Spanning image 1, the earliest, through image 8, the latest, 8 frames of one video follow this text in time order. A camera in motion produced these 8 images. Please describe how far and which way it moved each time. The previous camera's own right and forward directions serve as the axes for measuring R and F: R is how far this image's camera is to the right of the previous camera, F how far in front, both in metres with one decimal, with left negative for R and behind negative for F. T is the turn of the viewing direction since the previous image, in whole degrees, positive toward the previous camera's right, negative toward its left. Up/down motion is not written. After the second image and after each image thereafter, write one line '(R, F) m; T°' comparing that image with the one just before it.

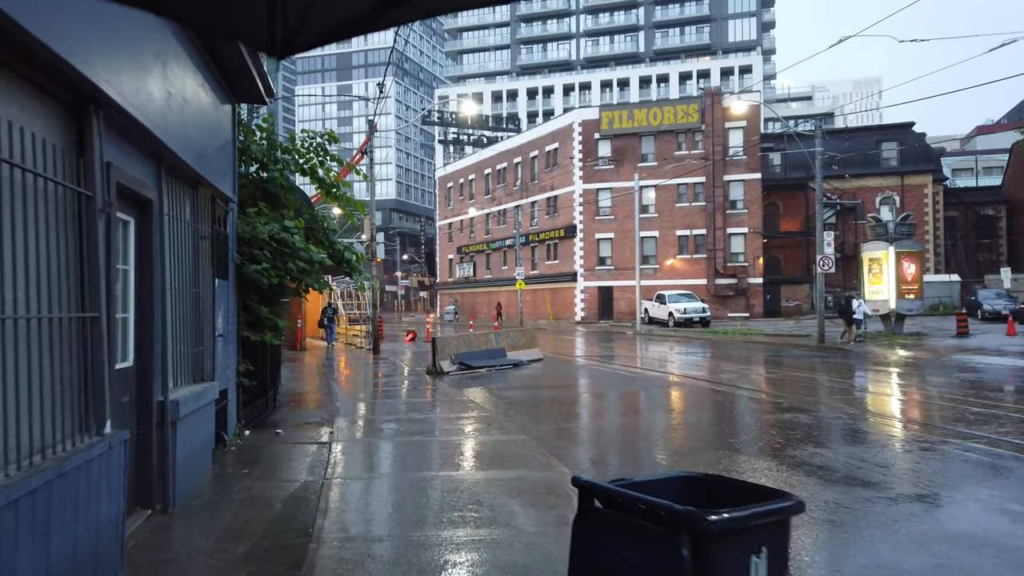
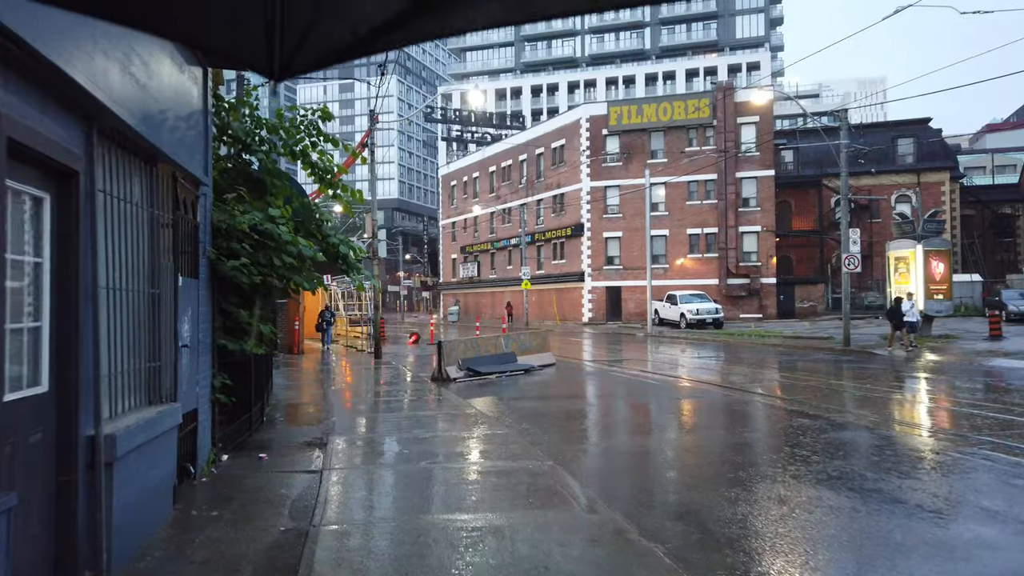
(-0.2, +1.1) m; 0°
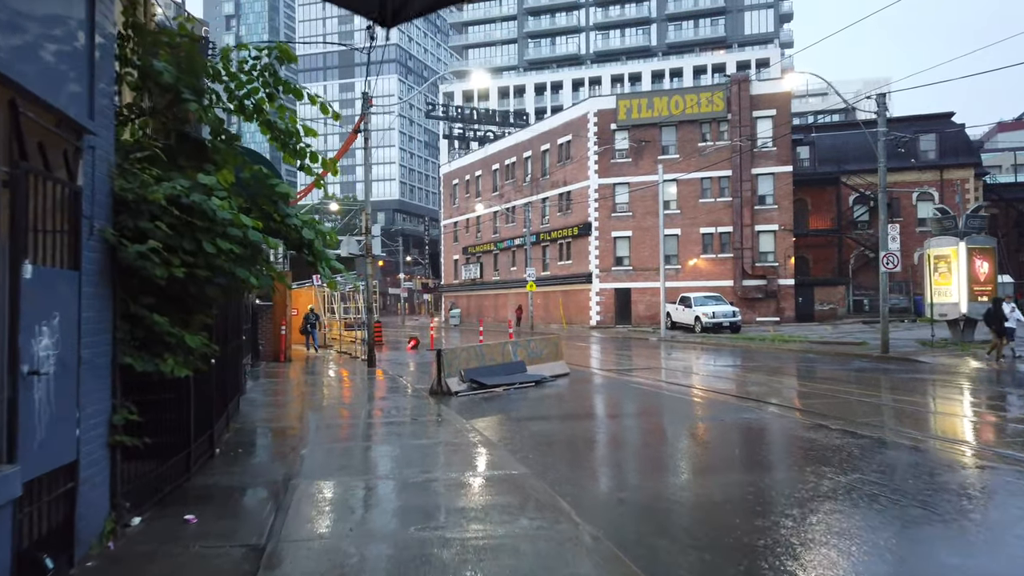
(-0.1, +1.8) m; 0°
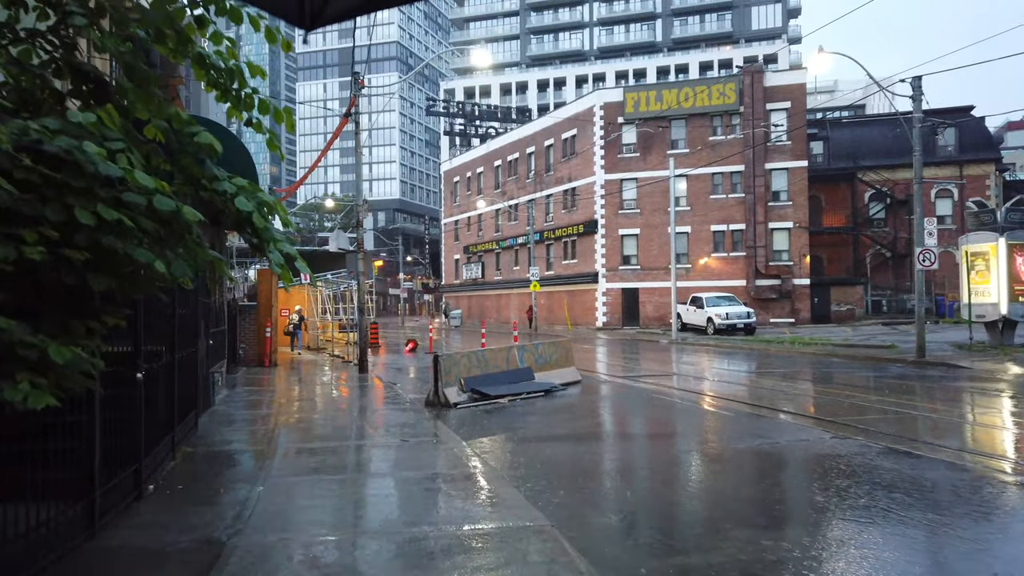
(-0.1, +1.5) m; 0°
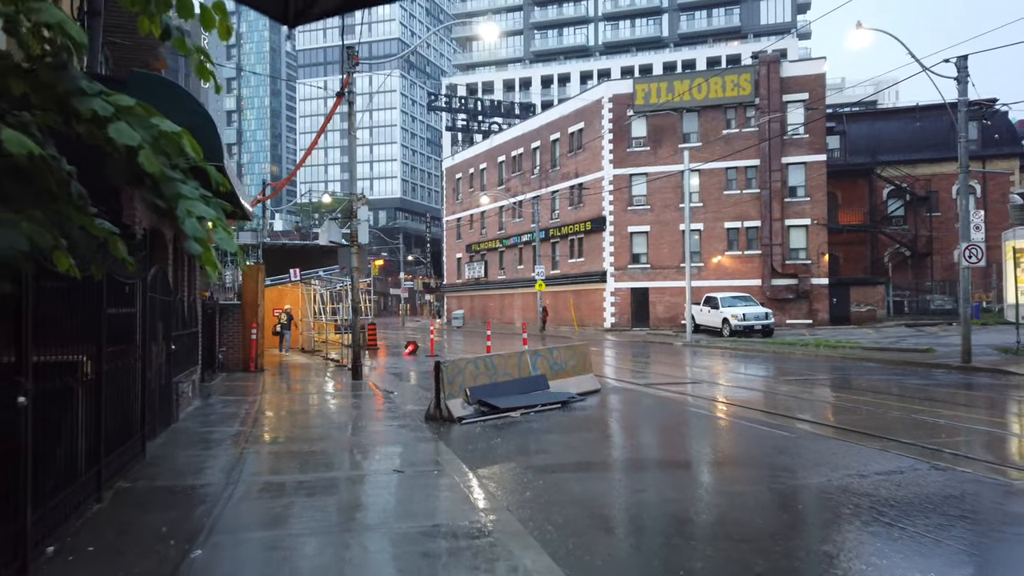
(-0.2, +1.5) m; 0°
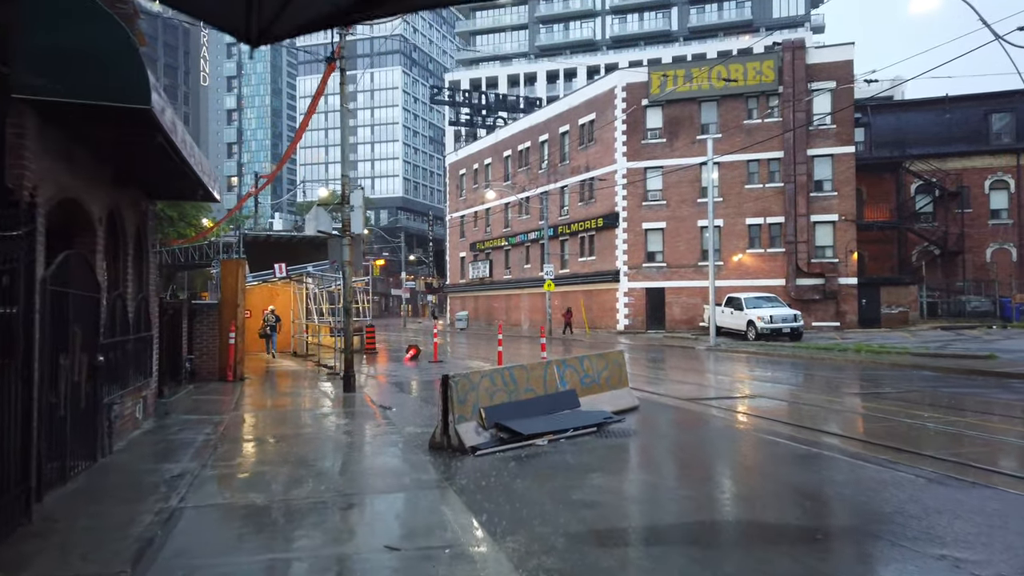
(-0.3, +2.0) m; 0°
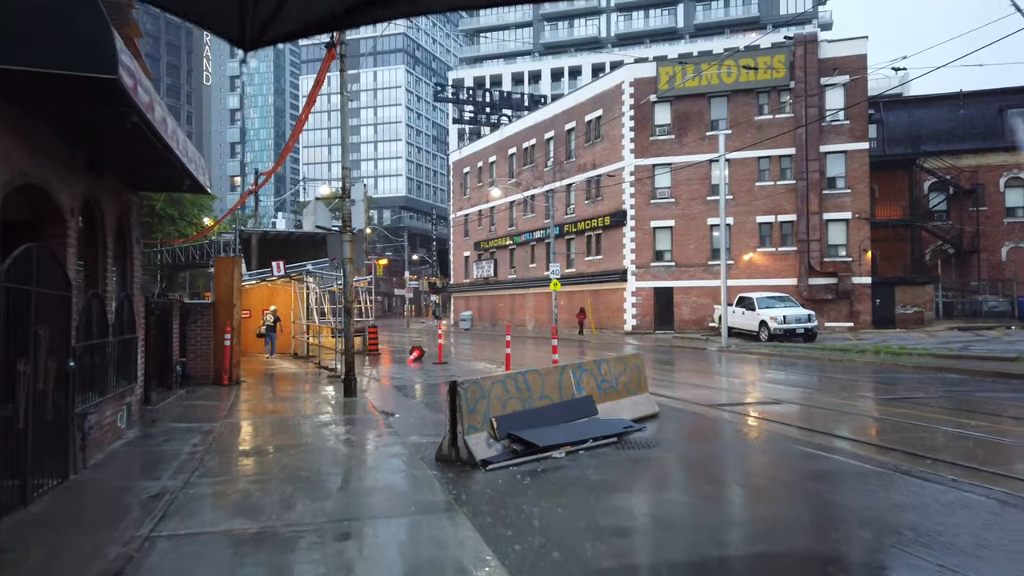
(-0.1, +0.7) m; 0°
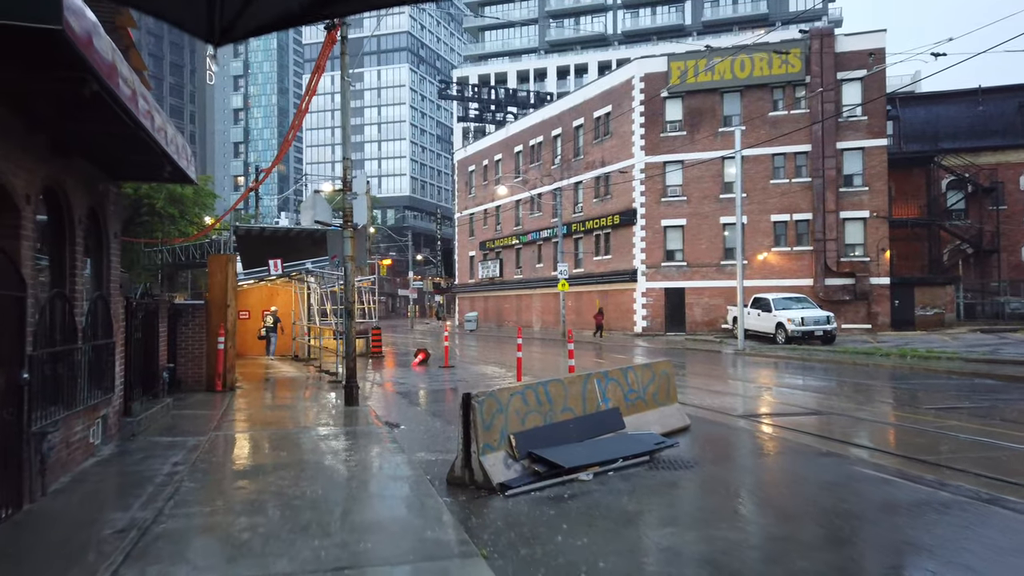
(-0.1, +0.8) m; 0°
